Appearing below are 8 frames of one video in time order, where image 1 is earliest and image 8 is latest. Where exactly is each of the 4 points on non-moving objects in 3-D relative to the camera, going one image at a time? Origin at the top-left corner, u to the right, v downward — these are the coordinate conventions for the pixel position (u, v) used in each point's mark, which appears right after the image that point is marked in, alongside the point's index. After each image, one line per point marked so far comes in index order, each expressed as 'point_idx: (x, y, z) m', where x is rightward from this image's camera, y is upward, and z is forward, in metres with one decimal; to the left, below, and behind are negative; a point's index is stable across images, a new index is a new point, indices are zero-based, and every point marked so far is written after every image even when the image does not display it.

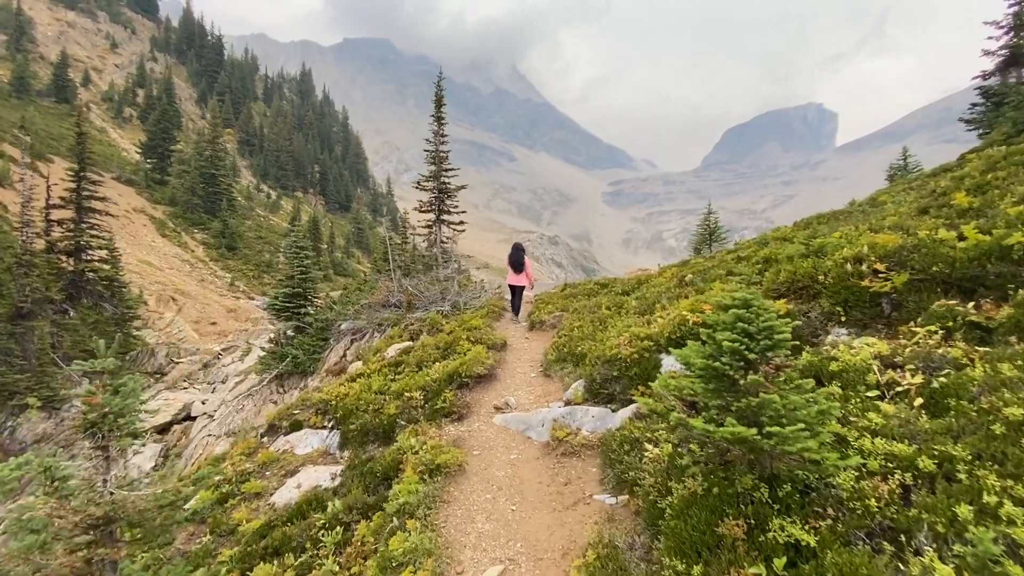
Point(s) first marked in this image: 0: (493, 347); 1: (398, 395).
0: (-0.7, -2.2, +18.5) m
1: (-3.7, -3.5, +15.9) m
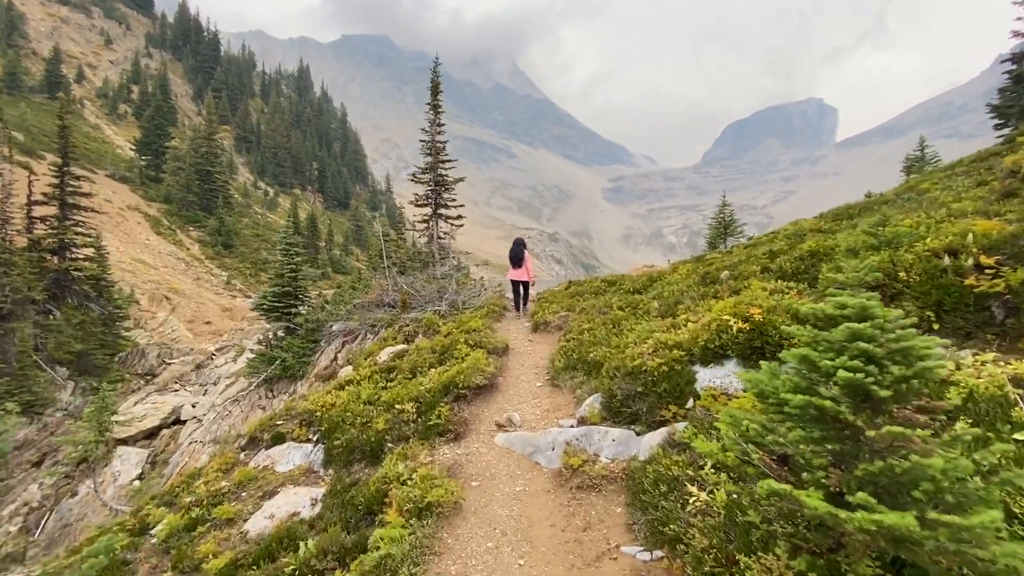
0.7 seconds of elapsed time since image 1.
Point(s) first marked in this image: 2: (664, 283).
0: (-0.6, -2.2, +16.8) m
1: (-3.6, -3.5, +14.3) m
2: (+5.8, +0.2, +18.8) m
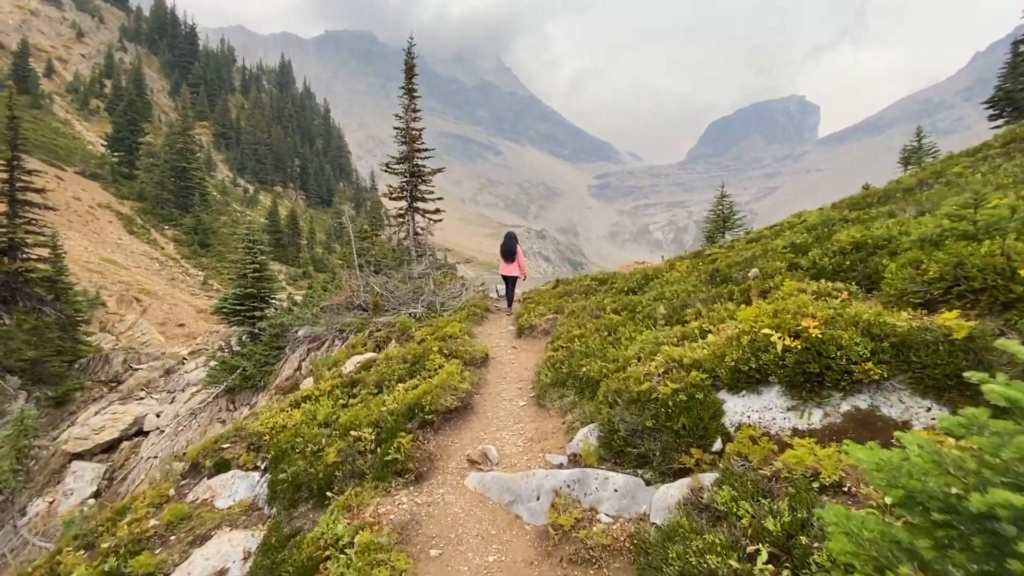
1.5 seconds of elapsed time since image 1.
0: (-1.2, -2.2, +14.7) m
1: (-4.1, -3.6, +12.1) m
2: (+5.1, +0.2, +16.8) m
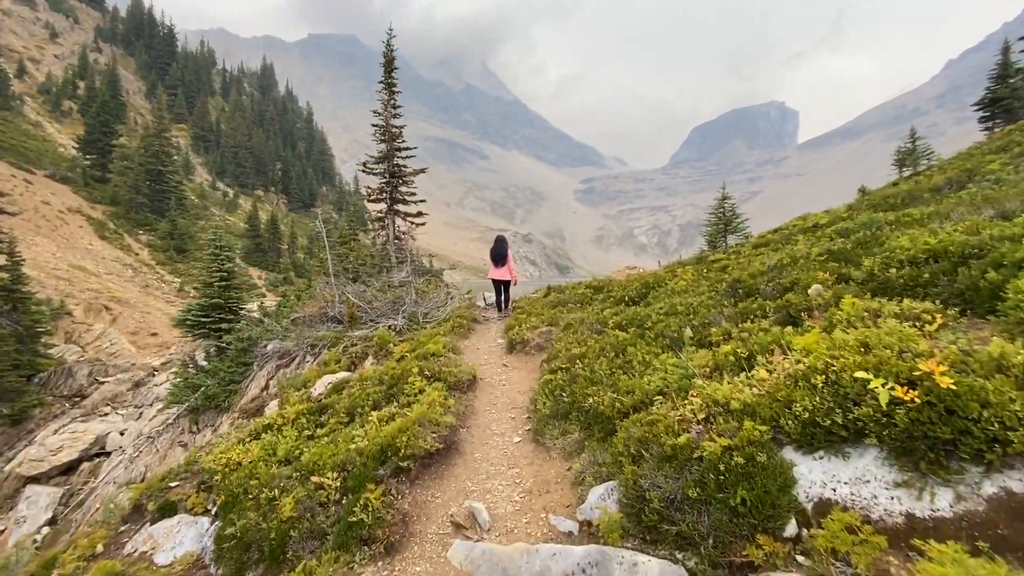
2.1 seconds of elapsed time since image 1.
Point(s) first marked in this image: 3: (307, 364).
0: (-1.4, -2.6, +12.9) m
1: (-4.3, -3.9, +10.2) m
2: (+4.8, -0.1, +15.2) m
3: (-8.1, -3.0, +19.4) m
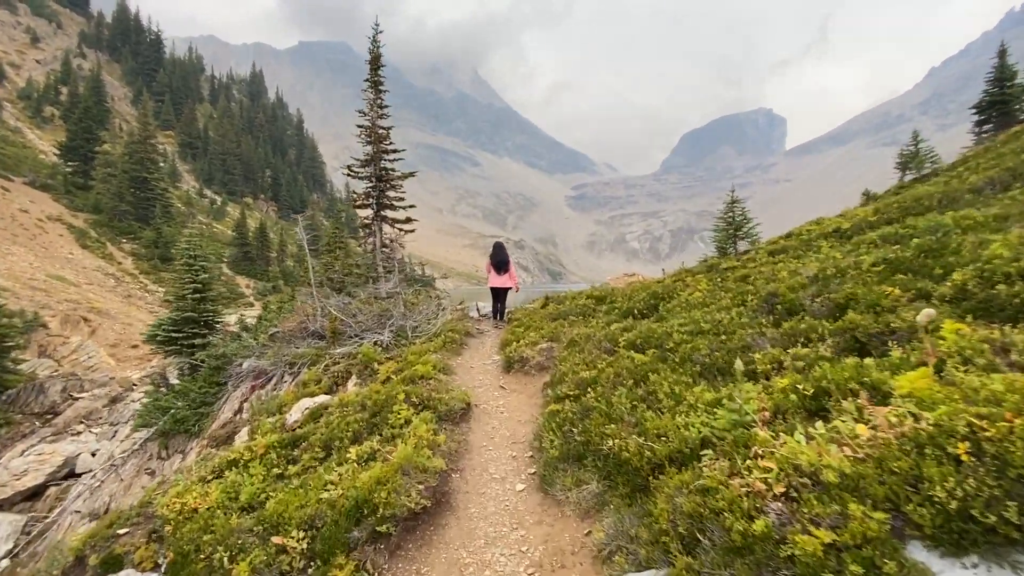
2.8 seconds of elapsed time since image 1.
0: (-1.4, -2.9, +11.3) m
1: (-4.2, -4.2, +8.6) m
2: (+4.7, -0.5, +13.7) m
3: (-8.2, -3.5, +17.7) m
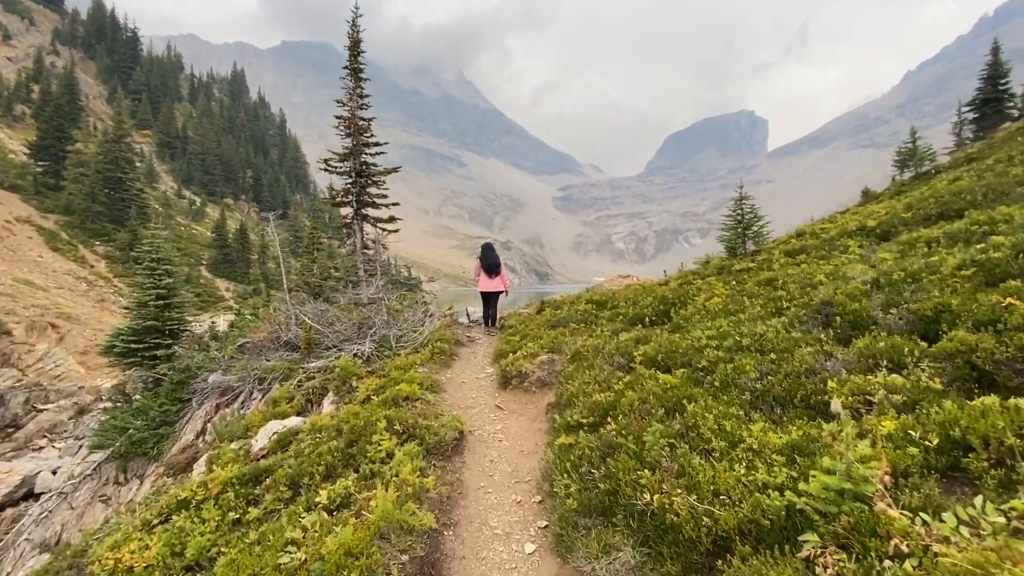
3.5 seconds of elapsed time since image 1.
0: (-1.4, -3.1, +9.6) m
1: (-4.1, -4.4, +6.8) m
2: (+4.6, -0.6, +12.2) m
3: (-8.4, -3.7, +15.8) m
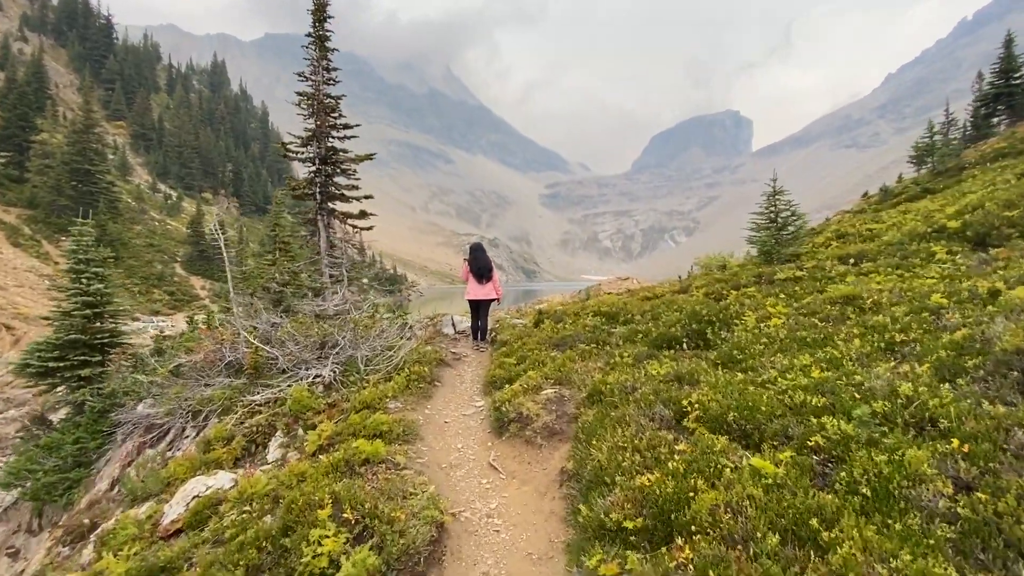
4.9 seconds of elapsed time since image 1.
0: (-1.4, -3.4, +6.6) m
1: (-4.0, -4.8, +3.7) m
2: (+4.6, -1.0, +9.3) m
3: (-8.5, -4.0, +12.6) m
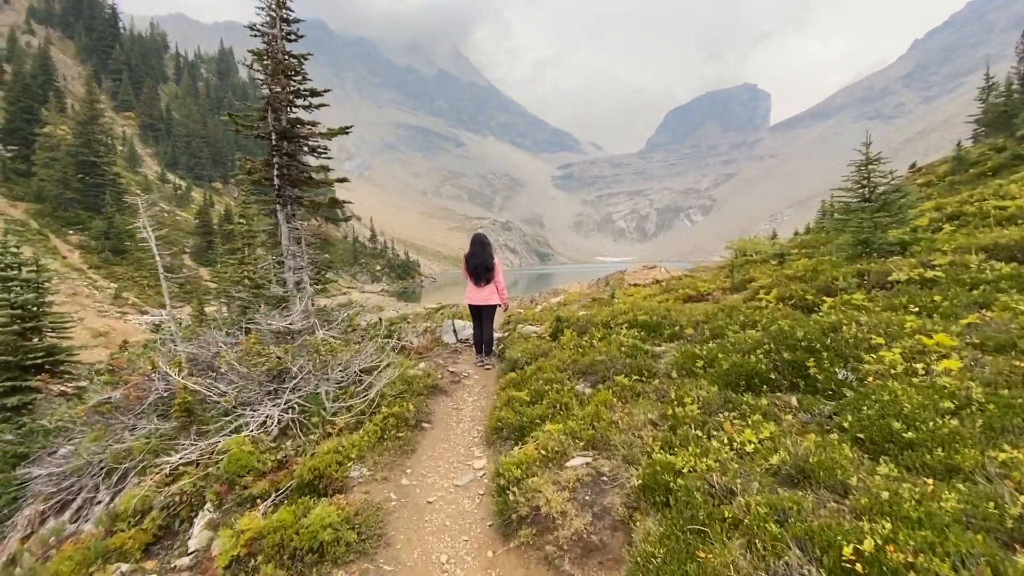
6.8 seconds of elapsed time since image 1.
0: (-1.3, -3.9, +3.2) m
1: (-4.0, -5.4, +0.4) m
2: (+4.7, -1.3, +5.6) m
3: (-8.2, -4.4, +9.4) m
